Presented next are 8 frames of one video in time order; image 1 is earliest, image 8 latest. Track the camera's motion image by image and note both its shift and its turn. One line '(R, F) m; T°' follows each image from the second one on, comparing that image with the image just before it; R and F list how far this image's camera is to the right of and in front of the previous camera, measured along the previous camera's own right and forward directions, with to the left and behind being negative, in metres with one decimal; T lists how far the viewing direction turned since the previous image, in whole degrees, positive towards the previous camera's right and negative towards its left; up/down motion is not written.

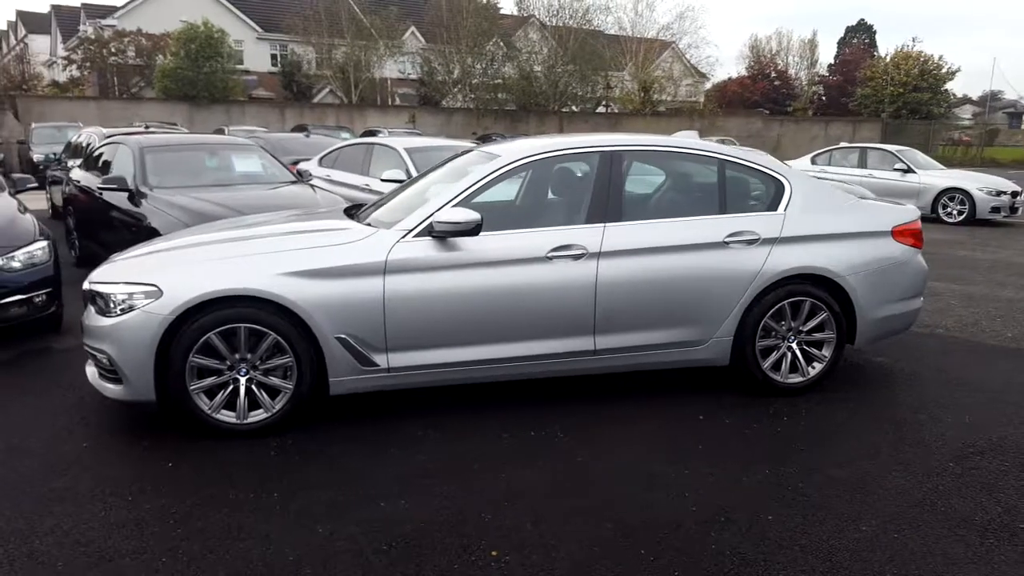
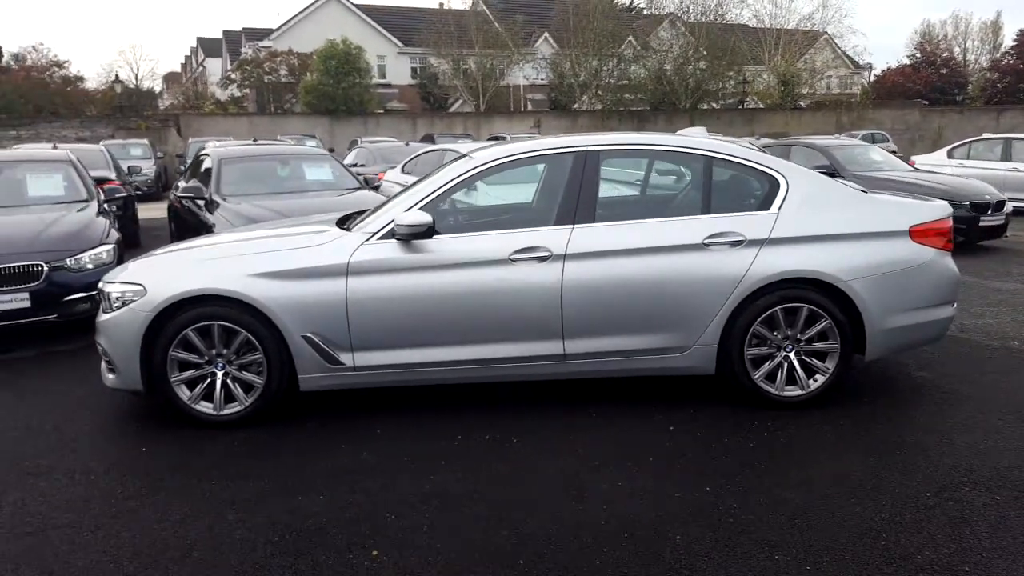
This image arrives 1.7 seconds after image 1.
(+1.1, +0.1) m; -11°
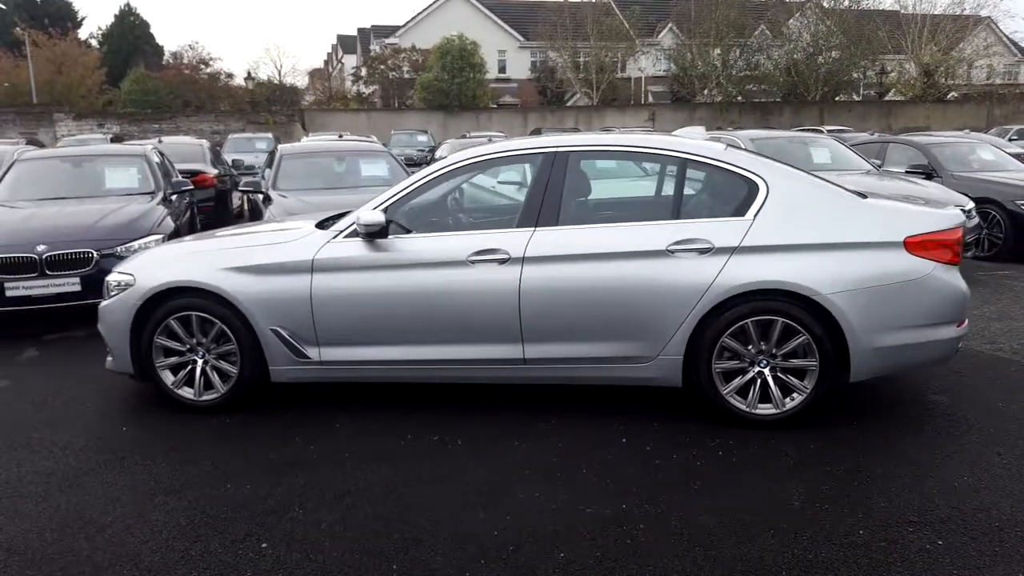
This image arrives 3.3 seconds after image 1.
(+1.0, +0.1) m; -9°
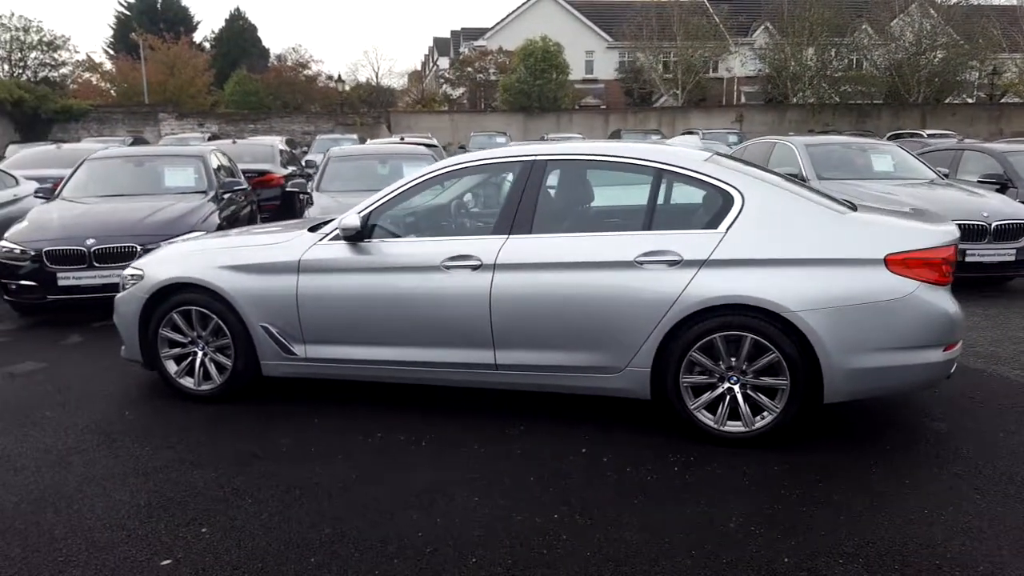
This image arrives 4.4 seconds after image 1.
(+0.7, 0.0) m; -7°
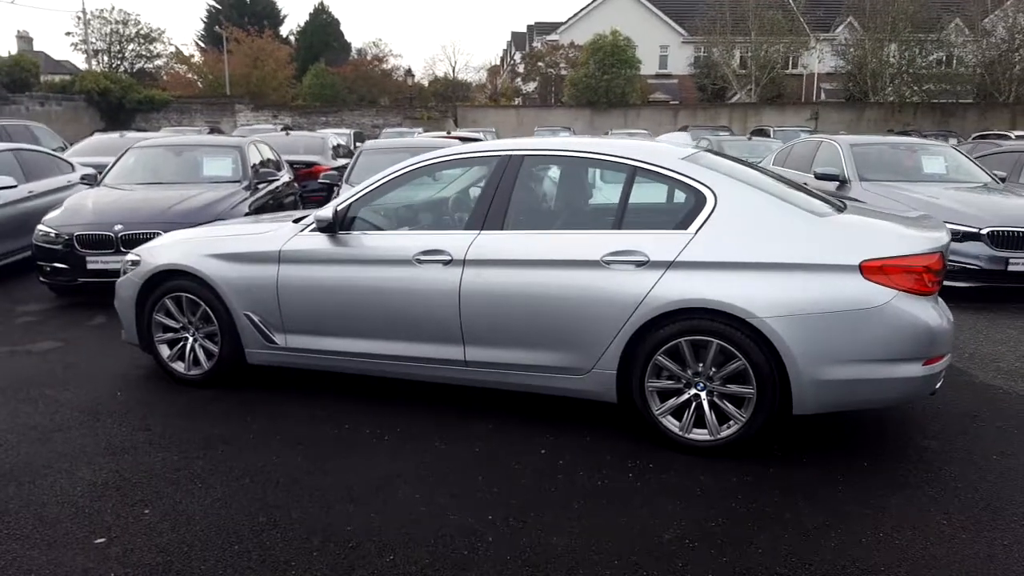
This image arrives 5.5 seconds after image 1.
(+0.6, +0.1) m; -6°
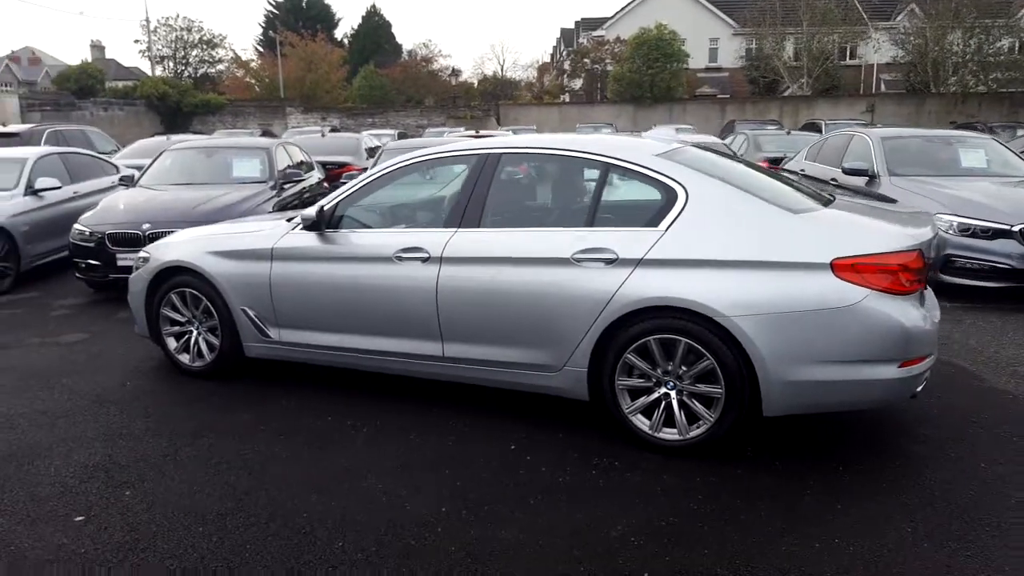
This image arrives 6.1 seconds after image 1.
(+0.5, 0.0) m; -4°
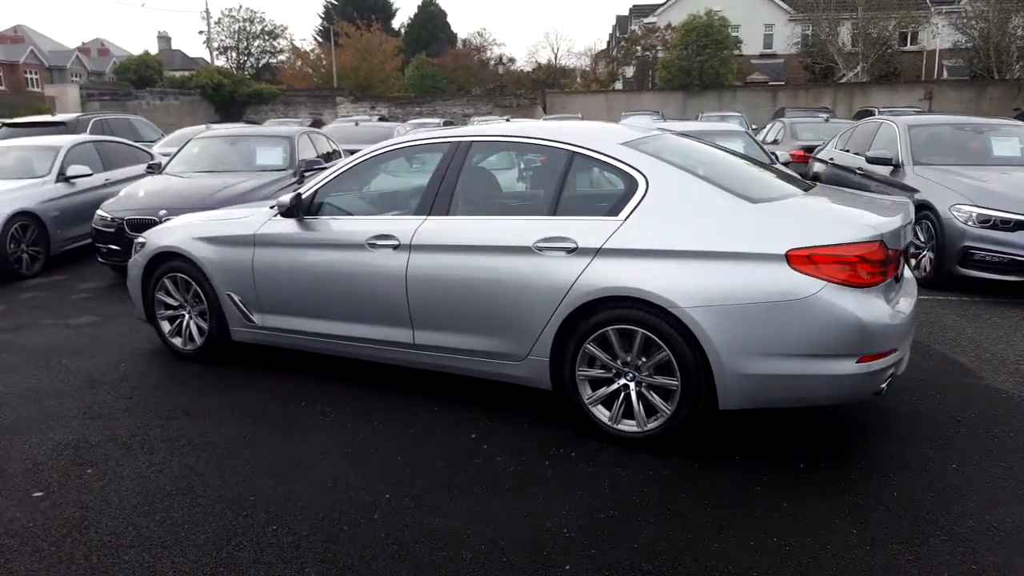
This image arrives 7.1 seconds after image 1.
(+0.5, 0.0) m; -4°
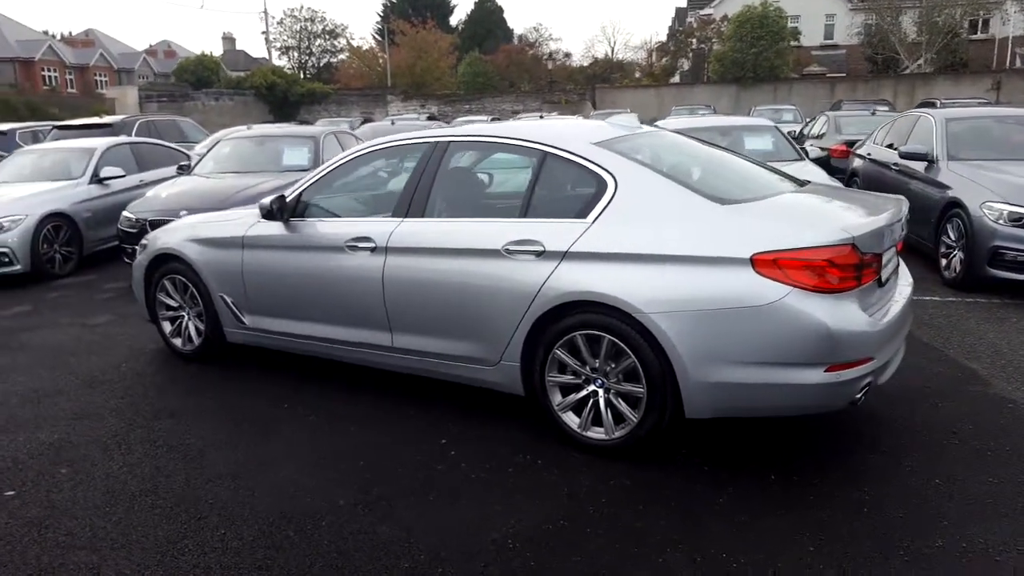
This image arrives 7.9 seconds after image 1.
(+0.5, +0.1) m; -4°
